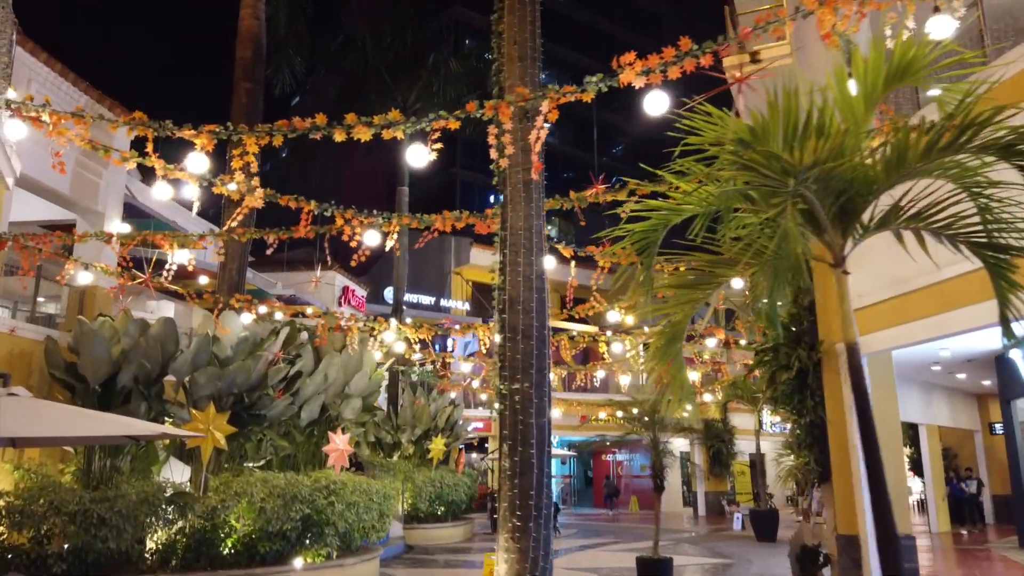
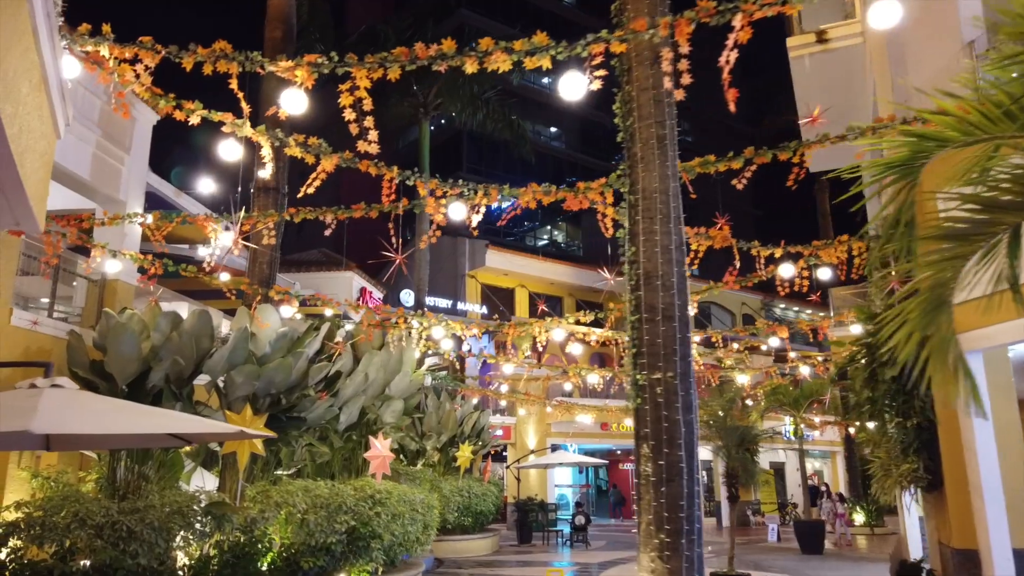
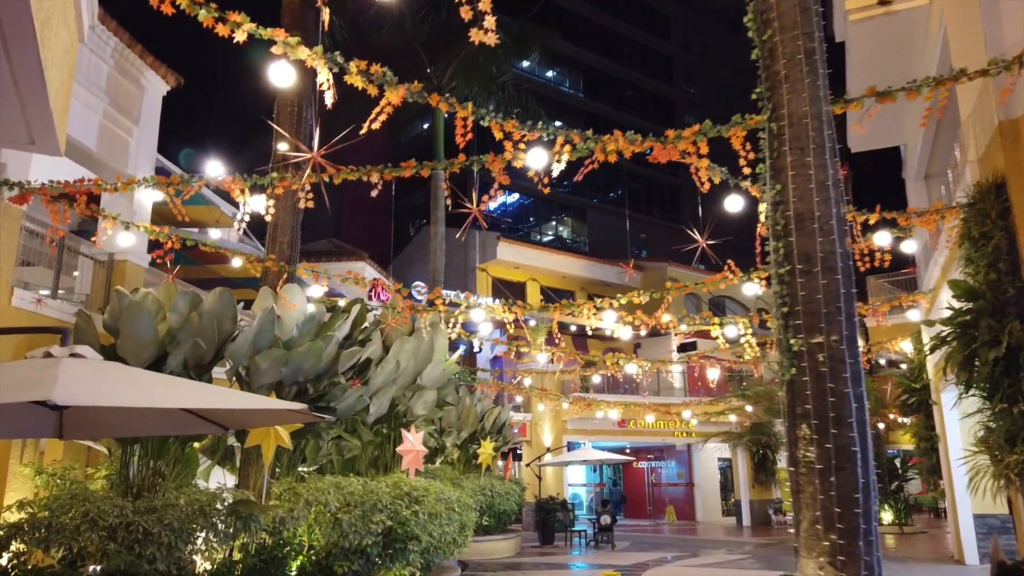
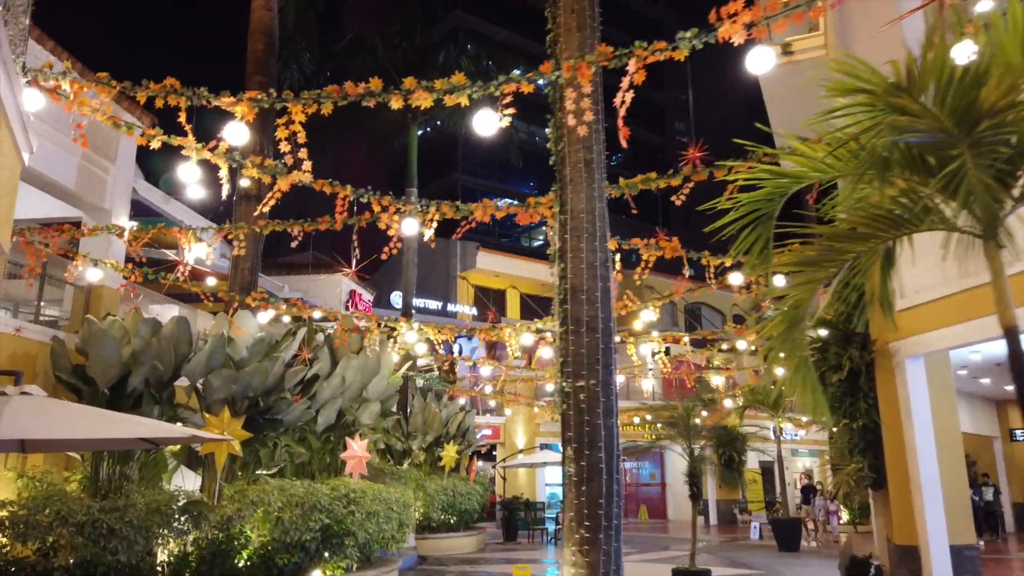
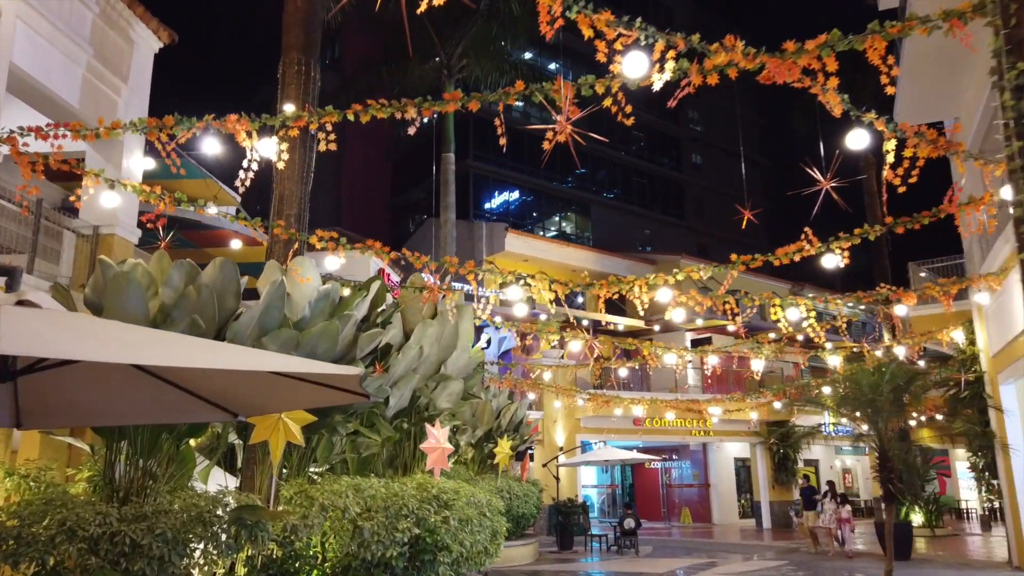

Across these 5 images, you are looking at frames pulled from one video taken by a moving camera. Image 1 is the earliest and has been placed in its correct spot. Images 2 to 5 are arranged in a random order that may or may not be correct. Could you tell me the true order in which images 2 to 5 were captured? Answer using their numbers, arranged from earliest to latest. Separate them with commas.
4, 2, 3, 5
